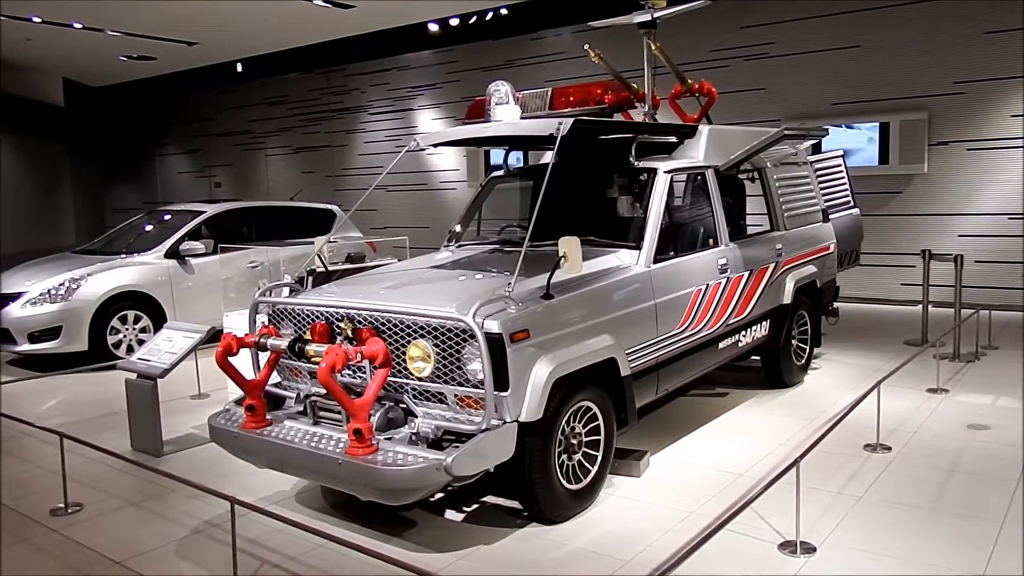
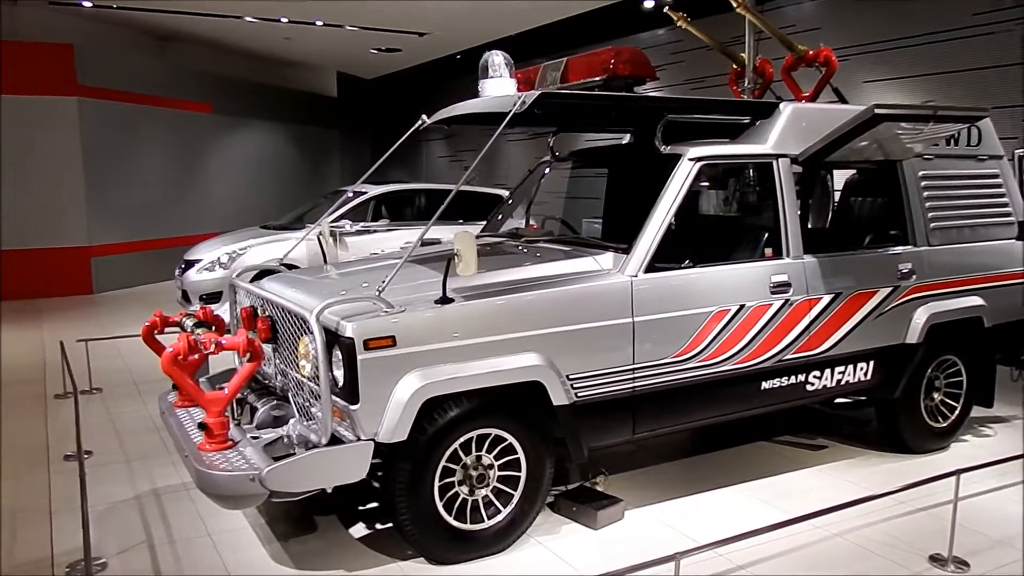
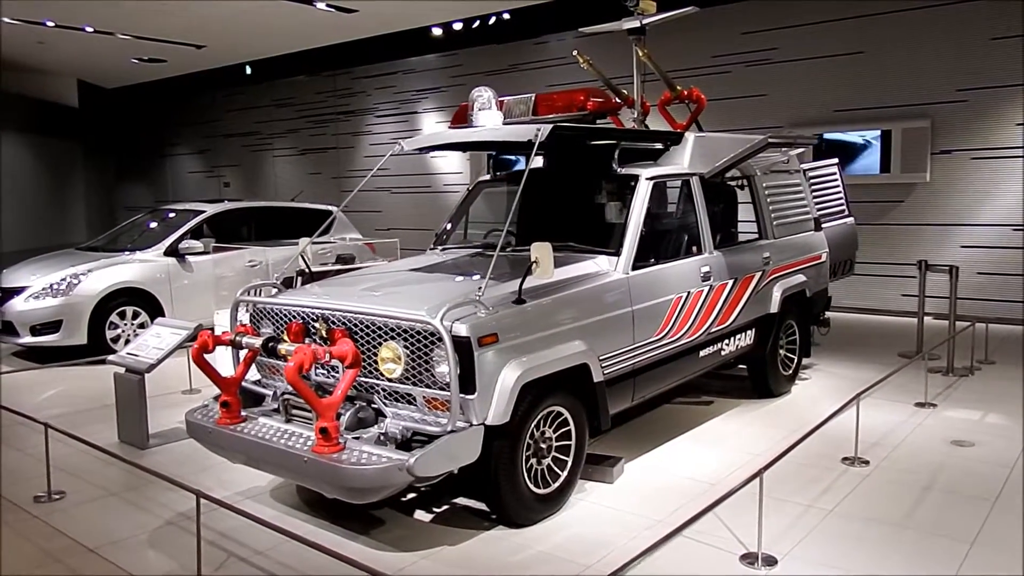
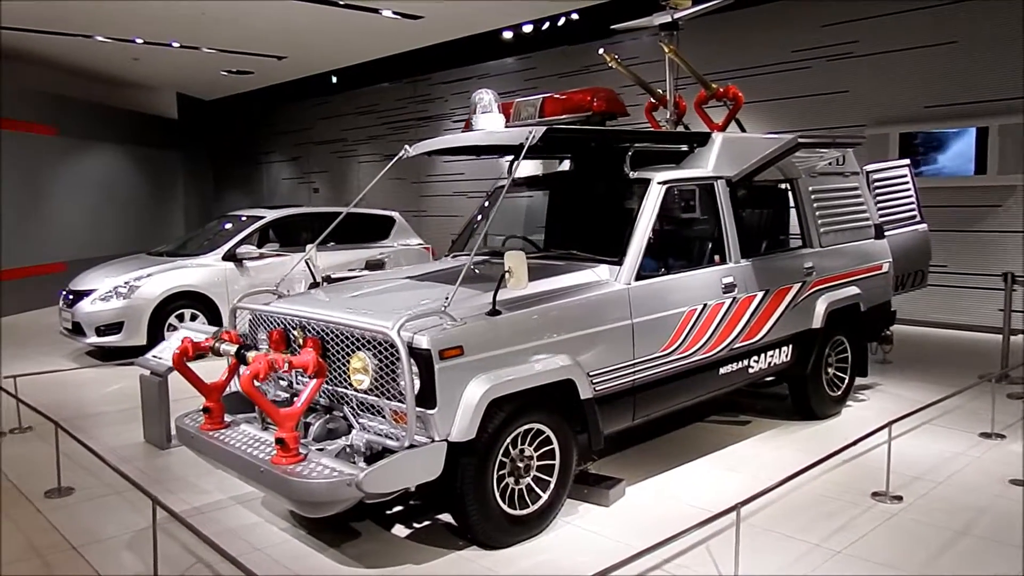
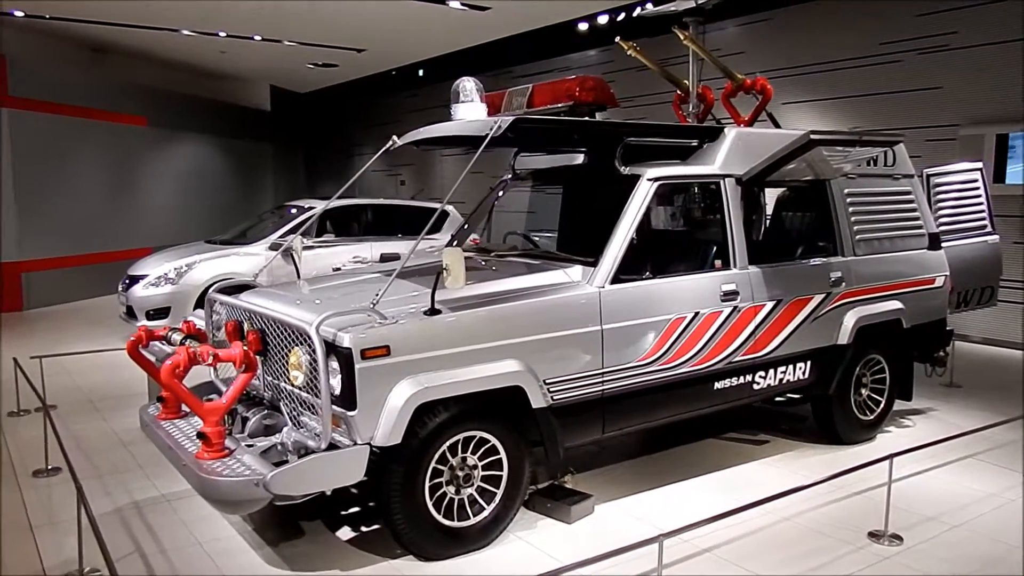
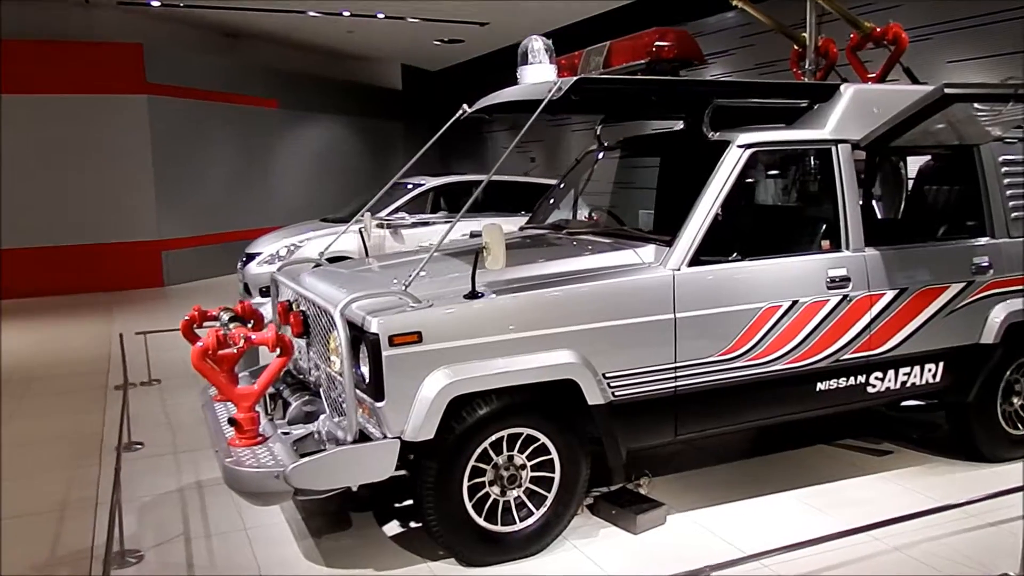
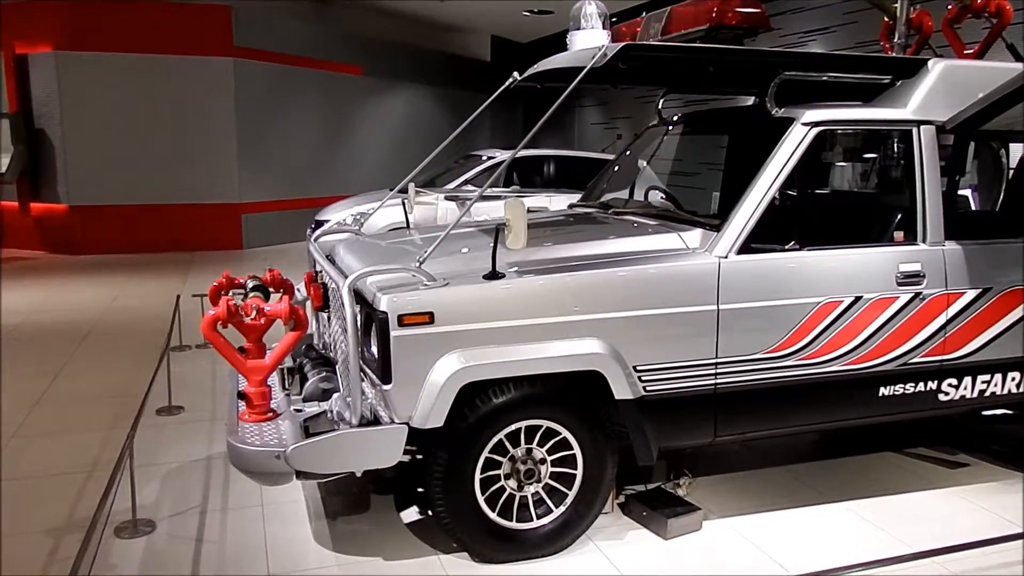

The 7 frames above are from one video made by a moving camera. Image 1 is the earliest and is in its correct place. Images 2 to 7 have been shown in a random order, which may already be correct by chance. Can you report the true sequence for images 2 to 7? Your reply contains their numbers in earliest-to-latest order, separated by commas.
3, 4, 5, 2, 6, 7
